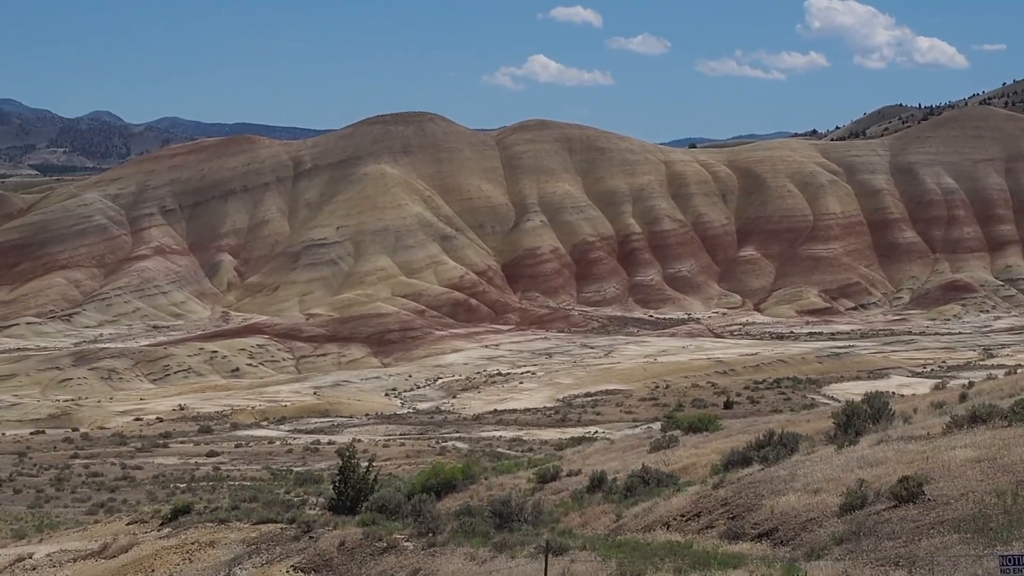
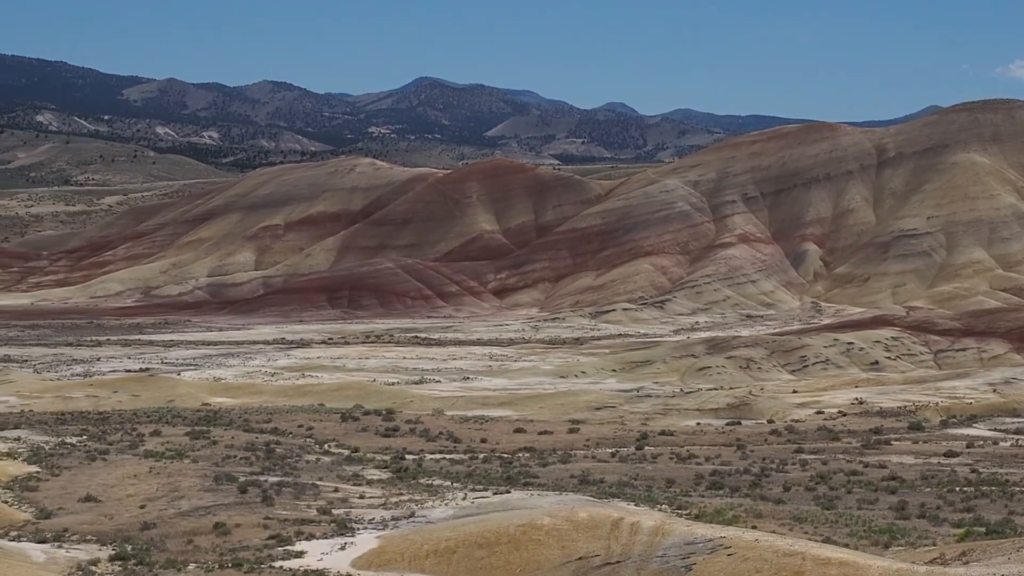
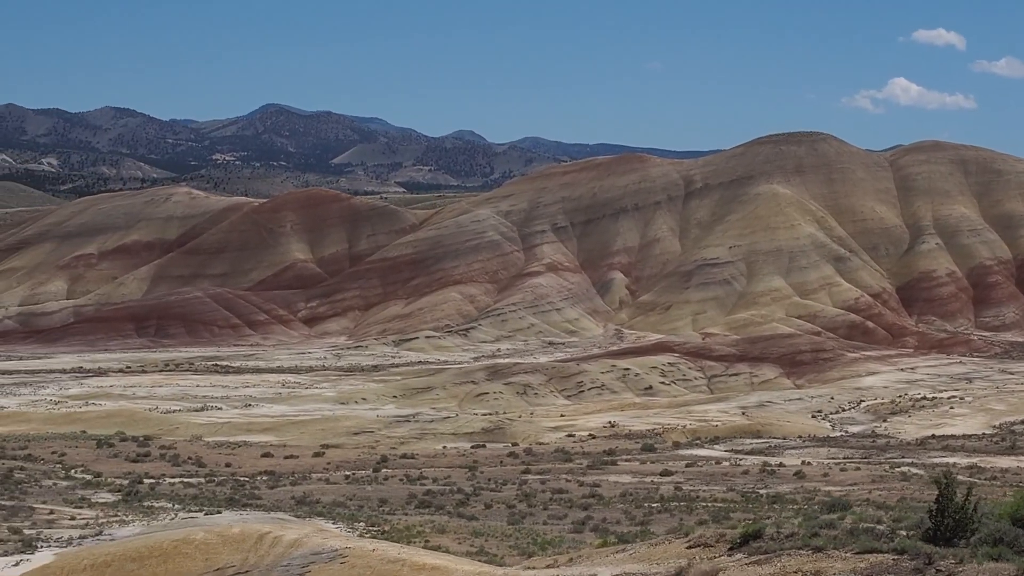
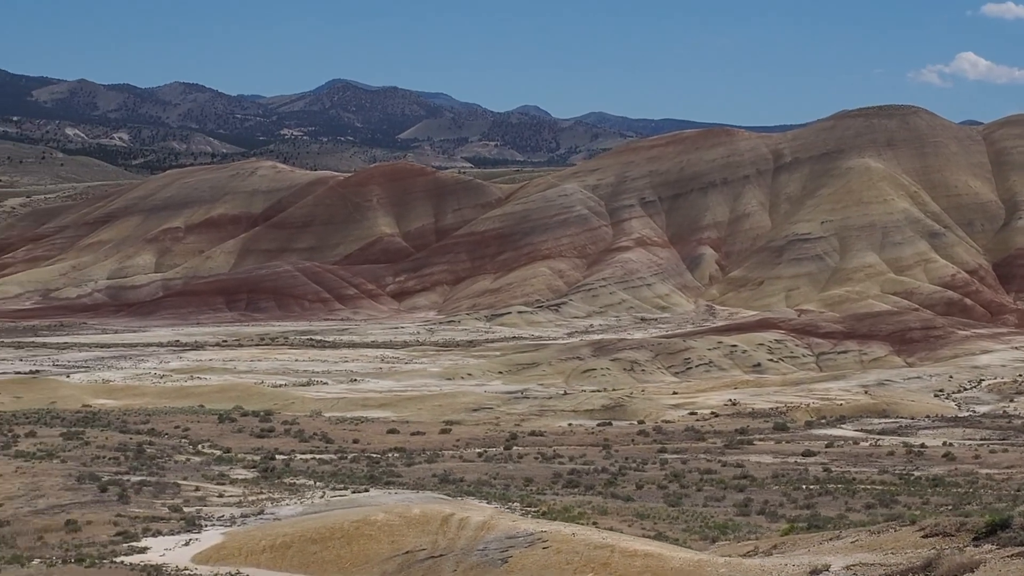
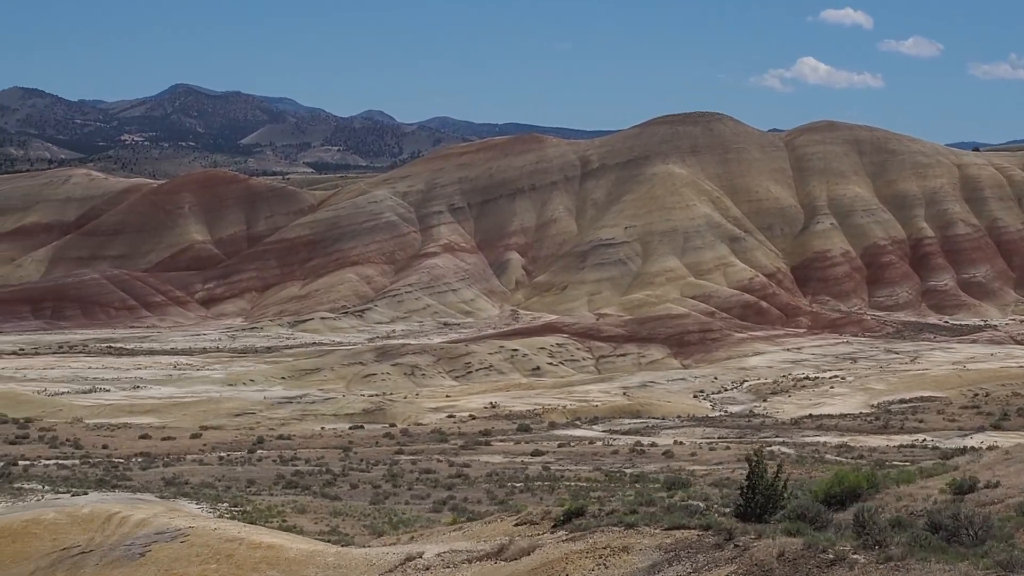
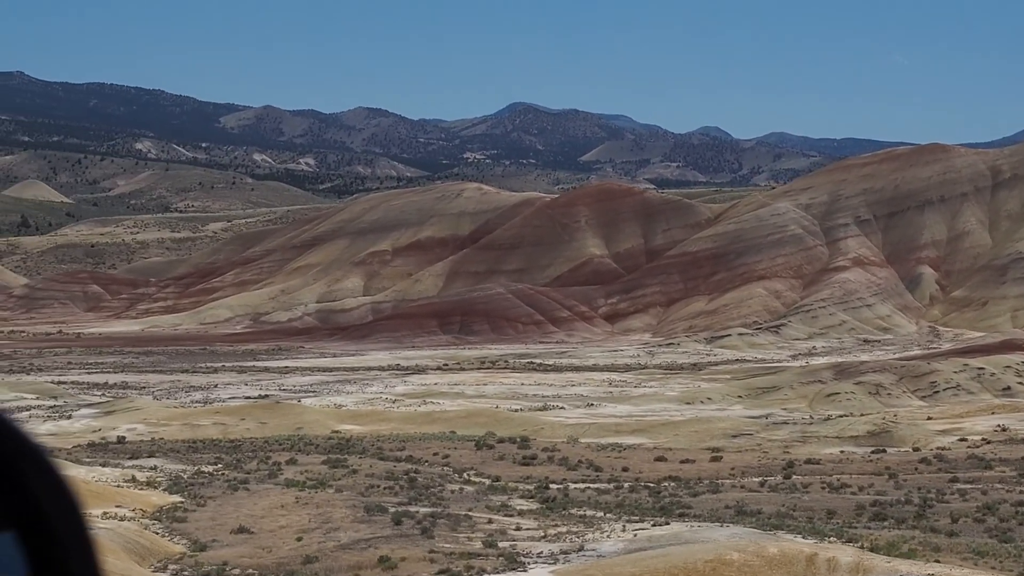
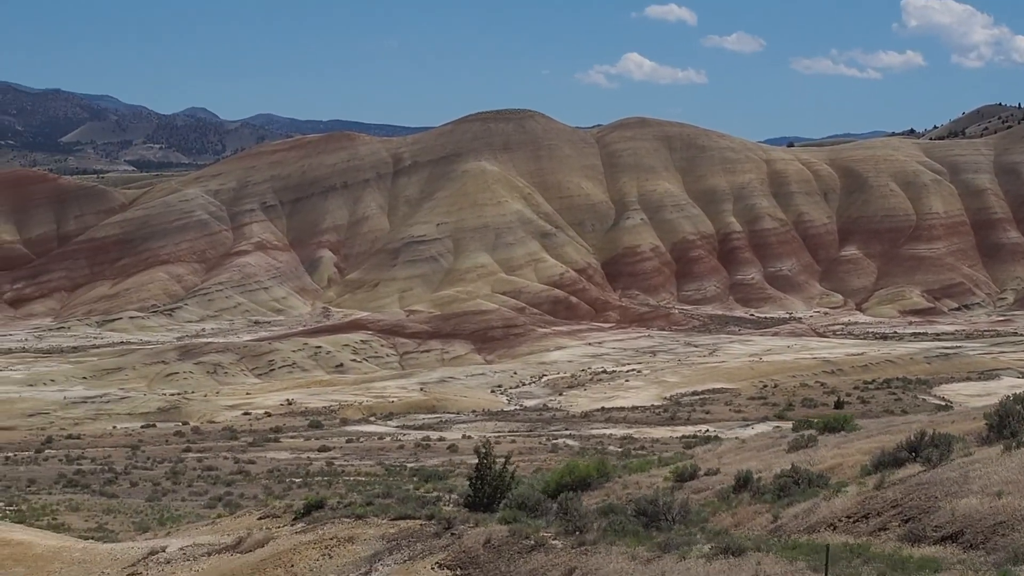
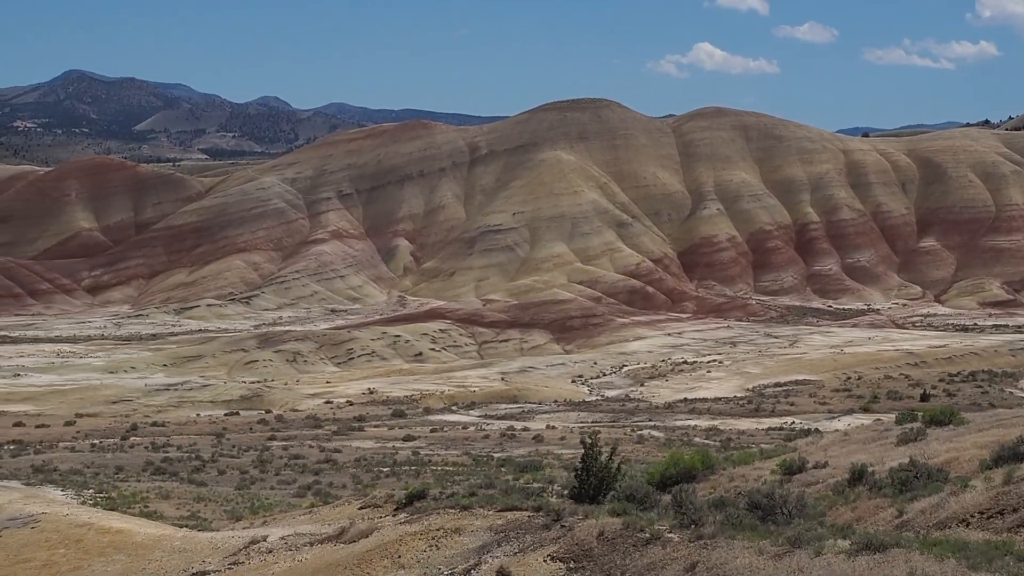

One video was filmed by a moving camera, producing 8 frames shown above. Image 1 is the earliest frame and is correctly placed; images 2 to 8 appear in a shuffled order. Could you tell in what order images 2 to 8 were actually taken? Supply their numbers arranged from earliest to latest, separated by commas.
7, 8, 5, 3, 4, 2, 6
